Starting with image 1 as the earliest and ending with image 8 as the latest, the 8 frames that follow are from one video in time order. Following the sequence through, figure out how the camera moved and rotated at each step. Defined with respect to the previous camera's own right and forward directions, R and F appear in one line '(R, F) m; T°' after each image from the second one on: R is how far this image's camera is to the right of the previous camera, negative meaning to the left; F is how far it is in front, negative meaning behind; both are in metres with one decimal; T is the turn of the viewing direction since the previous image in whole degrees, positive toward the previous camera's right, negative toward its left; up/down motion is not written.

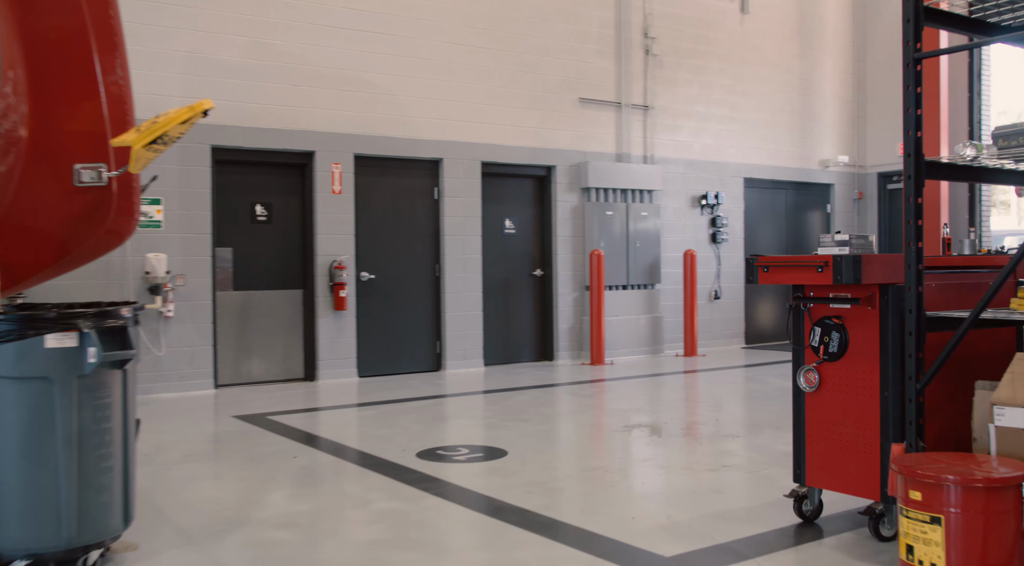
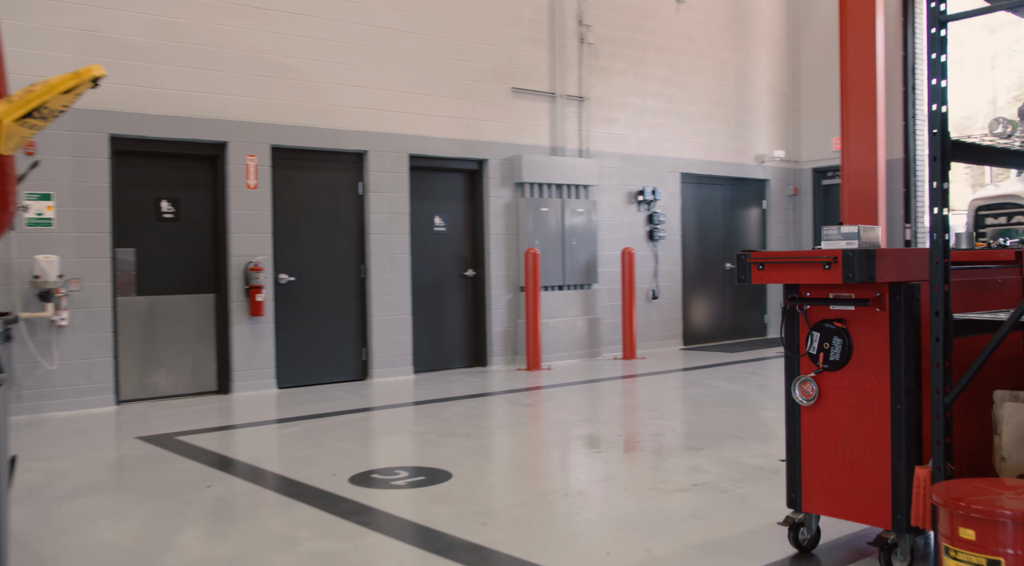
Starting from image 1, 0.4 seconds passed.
(-0.1, +0.5) m; +5°
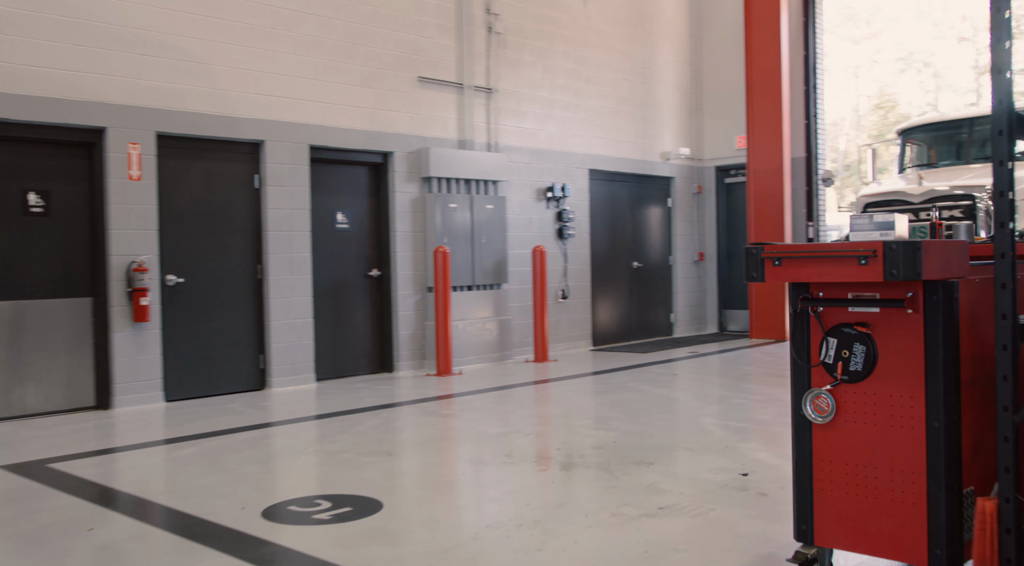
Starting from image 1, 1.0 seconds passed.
(-0.2, +0.4) m; +7°
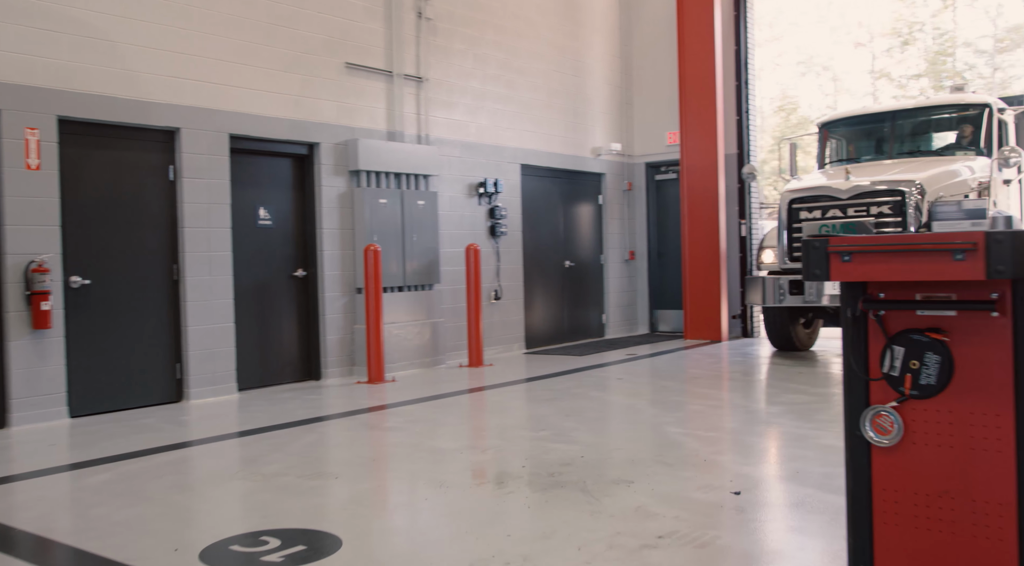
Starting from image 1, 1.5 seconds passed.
(-0.2, +0.4) m; +6°
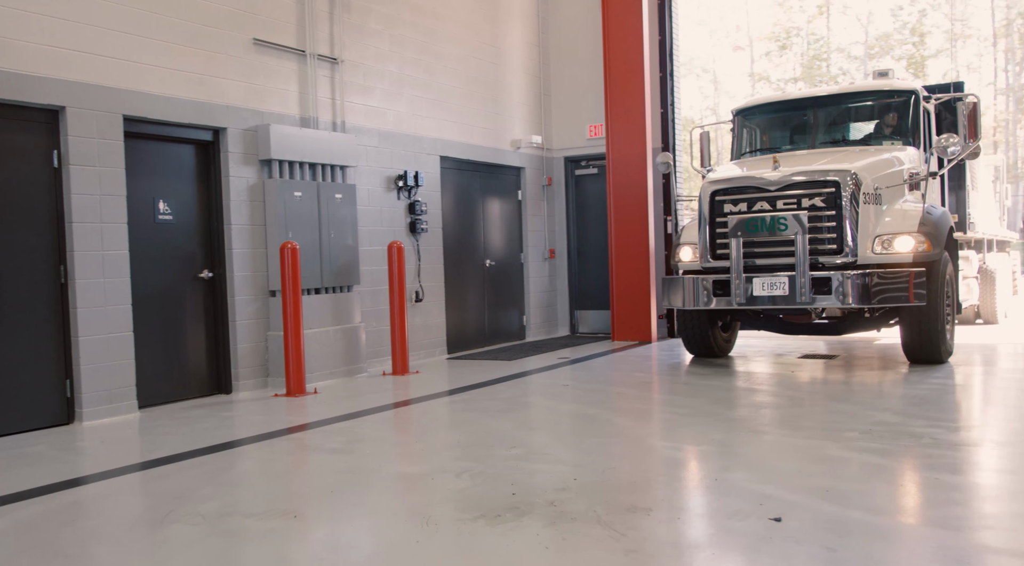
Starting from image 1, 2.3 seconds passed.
(-0.4, +0.6) m; +7°
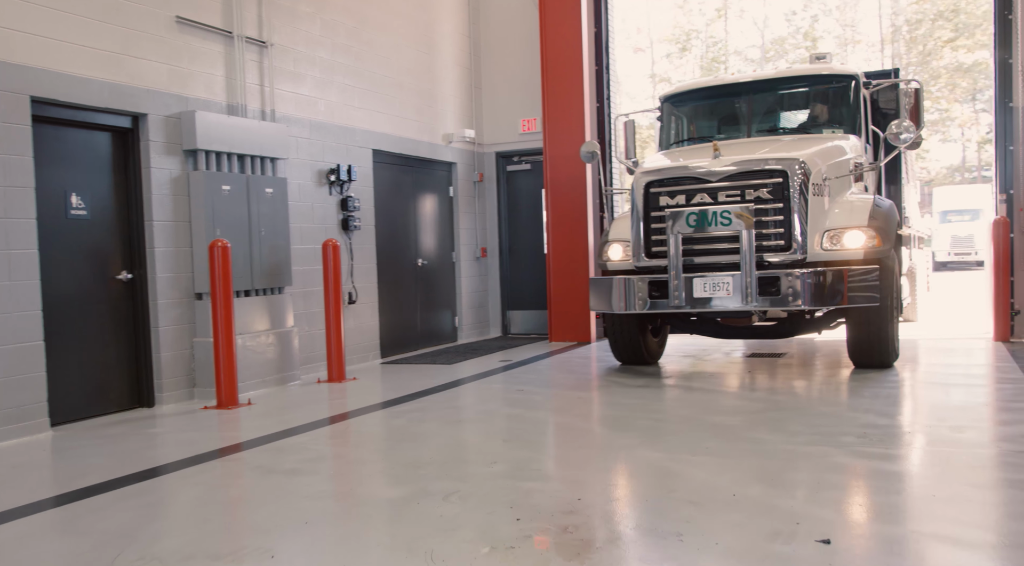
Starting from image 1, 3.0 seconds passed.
(-0.3, +0.4) m; +6°
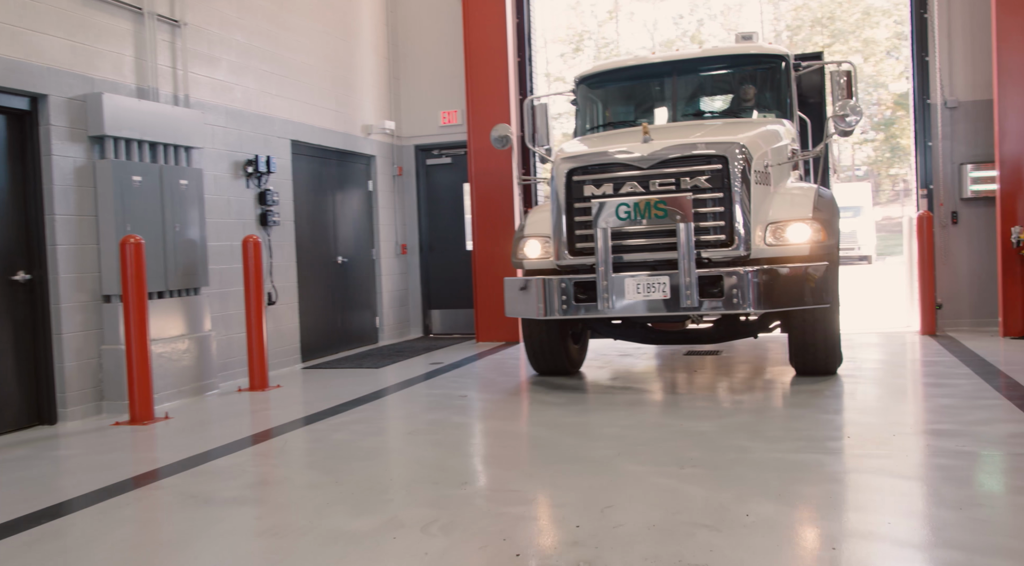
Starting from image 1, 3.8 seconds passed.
(-0.3, +0.4) m; +7°
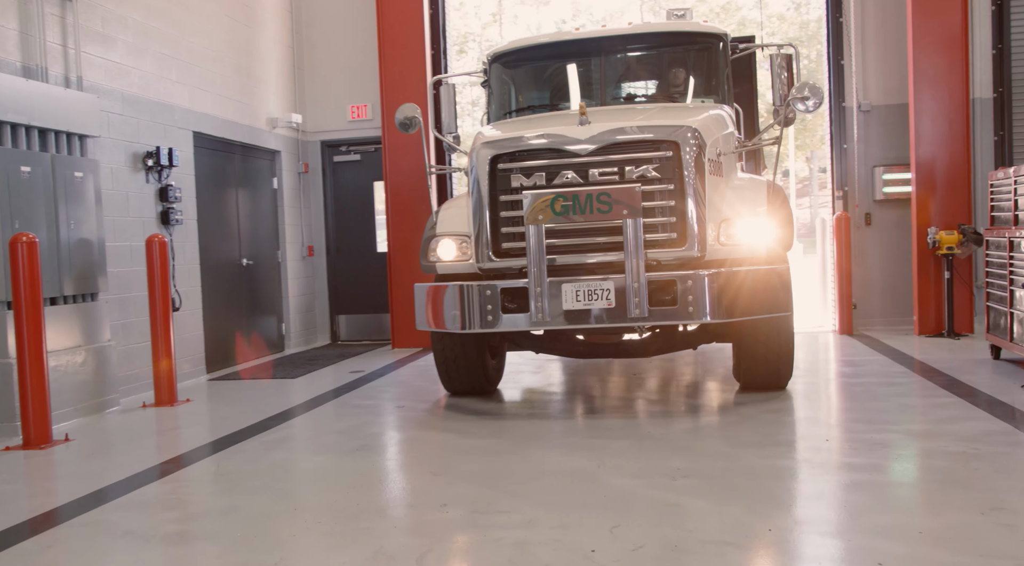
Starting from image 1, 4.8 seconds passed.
(-0.4, +0.4) m; +8°
